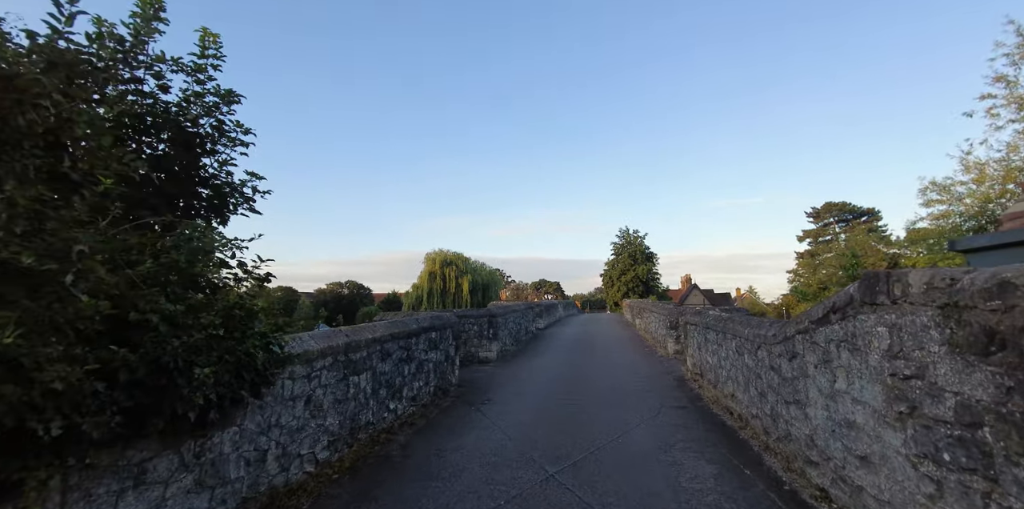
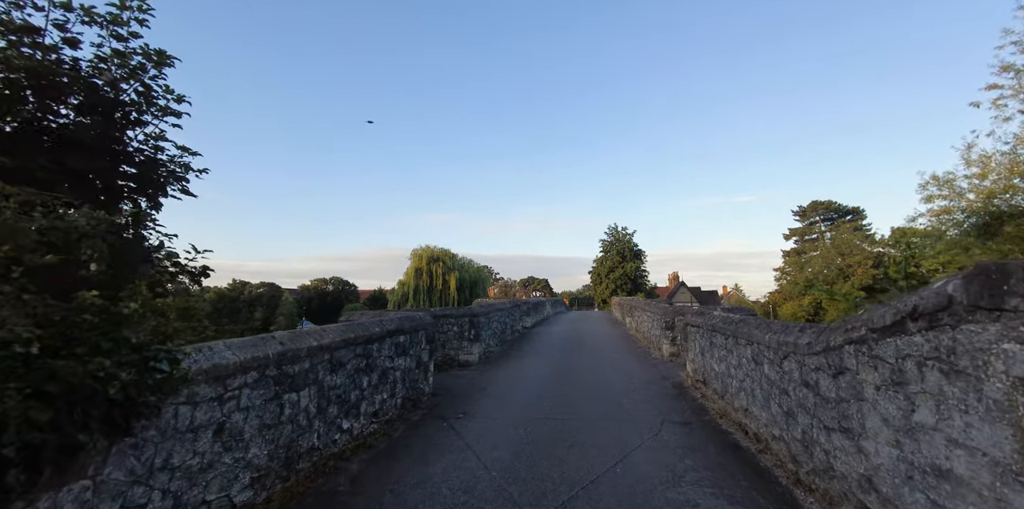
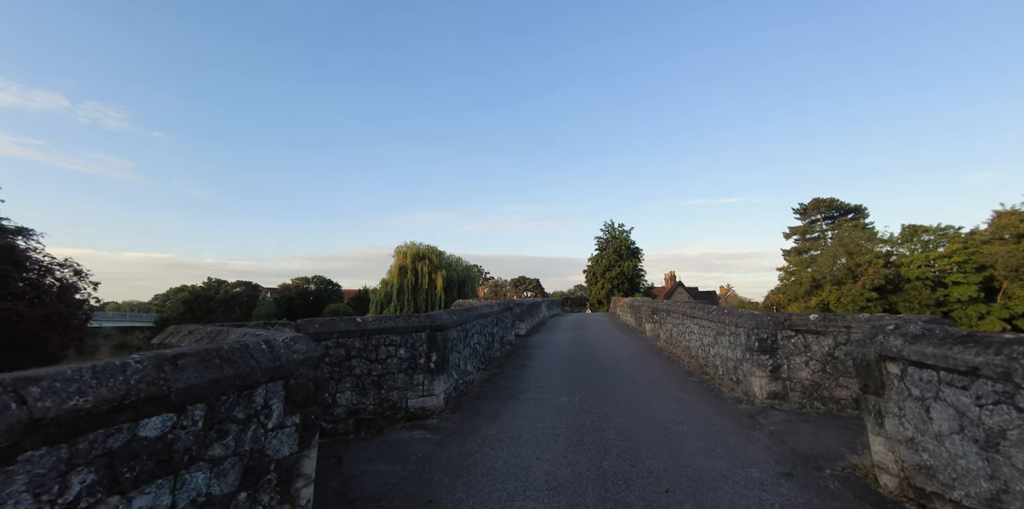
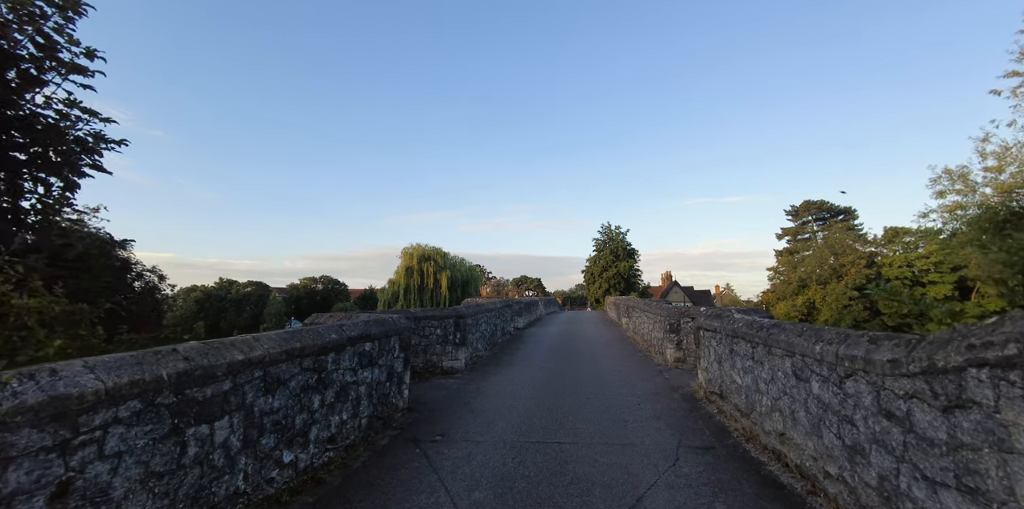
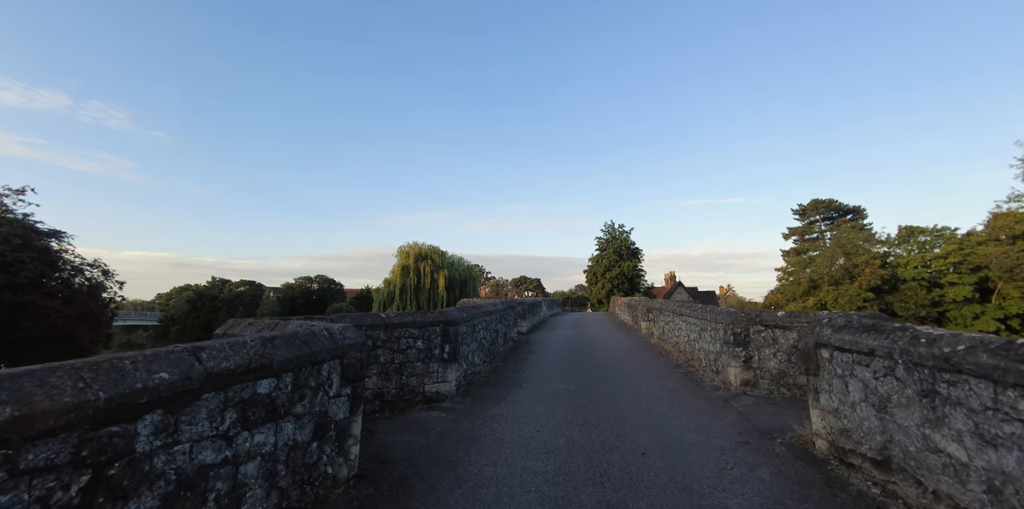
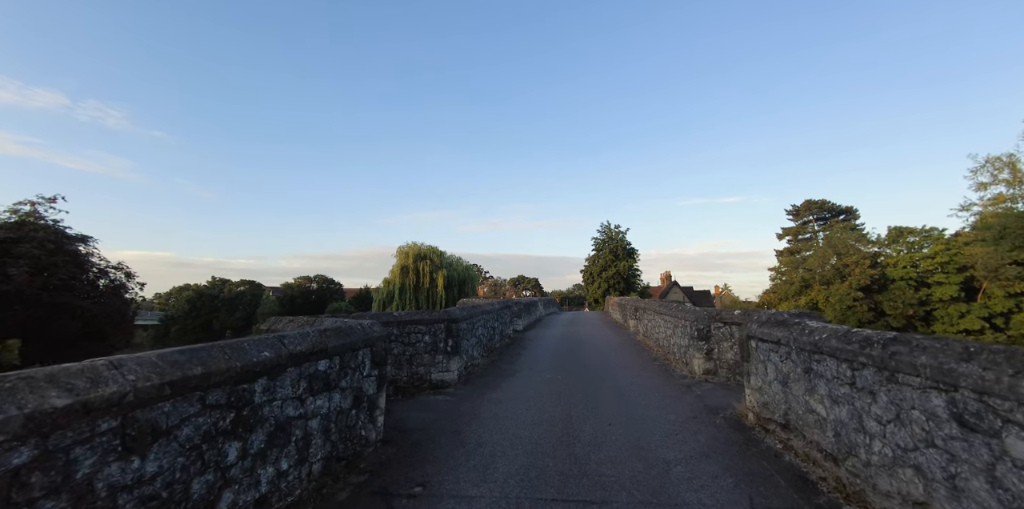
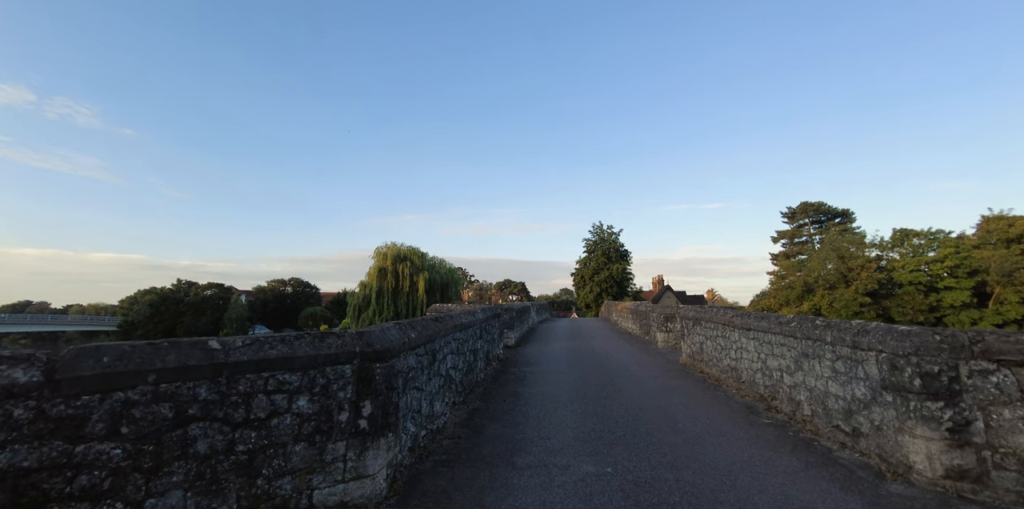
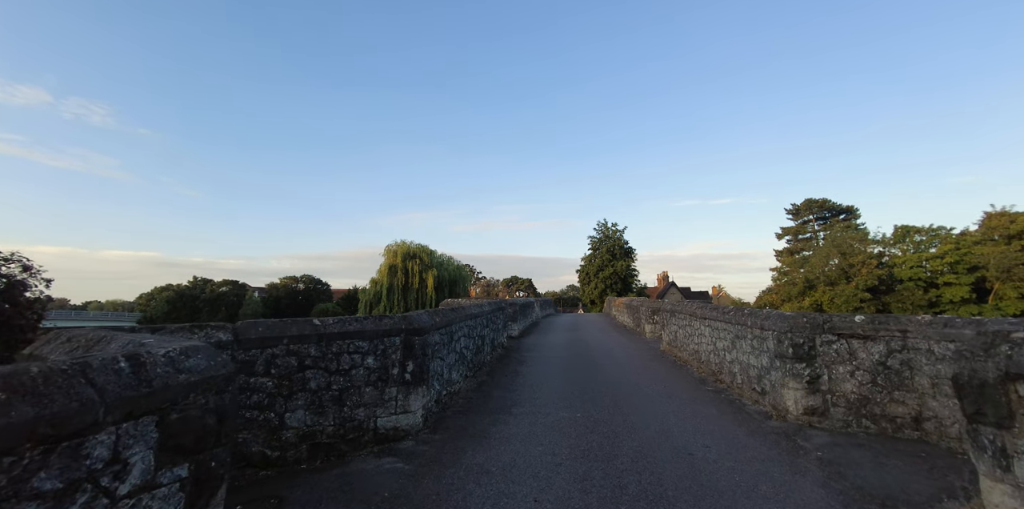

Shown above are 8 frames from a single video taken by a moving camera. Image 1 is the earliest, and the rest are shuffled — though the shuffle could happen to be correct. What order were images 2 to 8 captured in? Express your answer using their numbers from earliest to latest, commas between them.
2, 4, 6, 5, 3, 8, 7
